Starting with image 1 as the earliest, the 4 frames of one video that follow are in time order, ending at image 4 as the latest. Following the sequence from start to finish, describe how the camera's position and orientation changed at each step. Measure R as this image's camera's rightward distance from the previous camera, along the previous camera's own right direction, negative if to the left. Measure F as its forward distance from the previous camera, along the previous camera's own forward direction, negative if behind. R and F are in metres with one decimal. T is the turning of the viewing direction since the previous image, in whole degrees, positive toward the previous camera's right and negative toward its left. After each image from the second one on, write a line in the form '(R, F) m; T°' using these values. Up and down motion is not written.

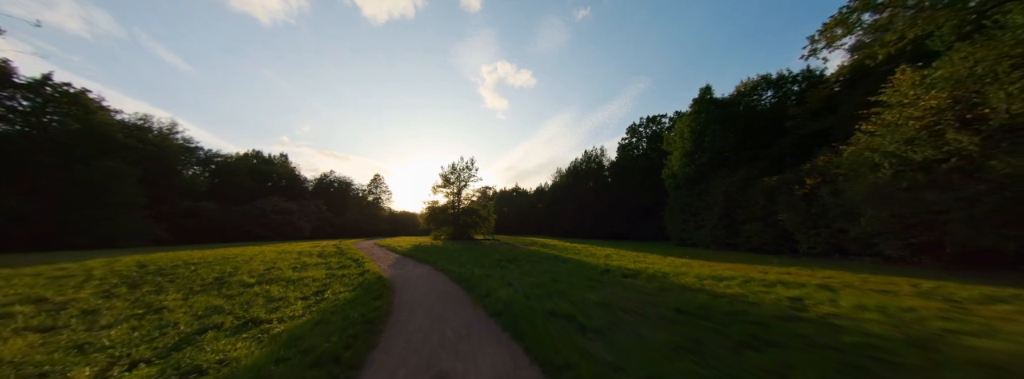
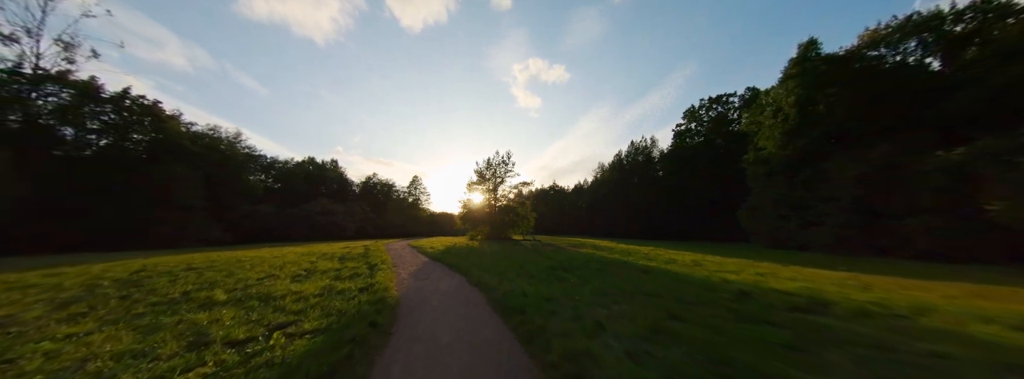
(-1.0, +3.8) m; -8°
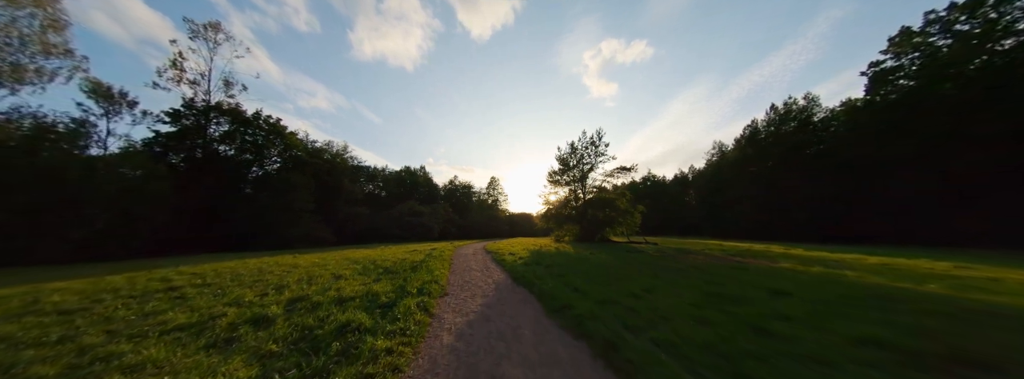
(-2.1, +6.6) m; -17°
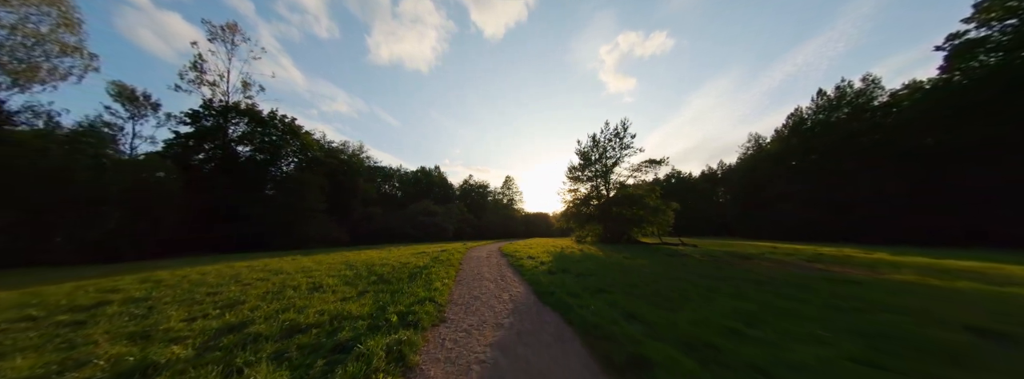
(-0.2, +2.0) m; -4°
